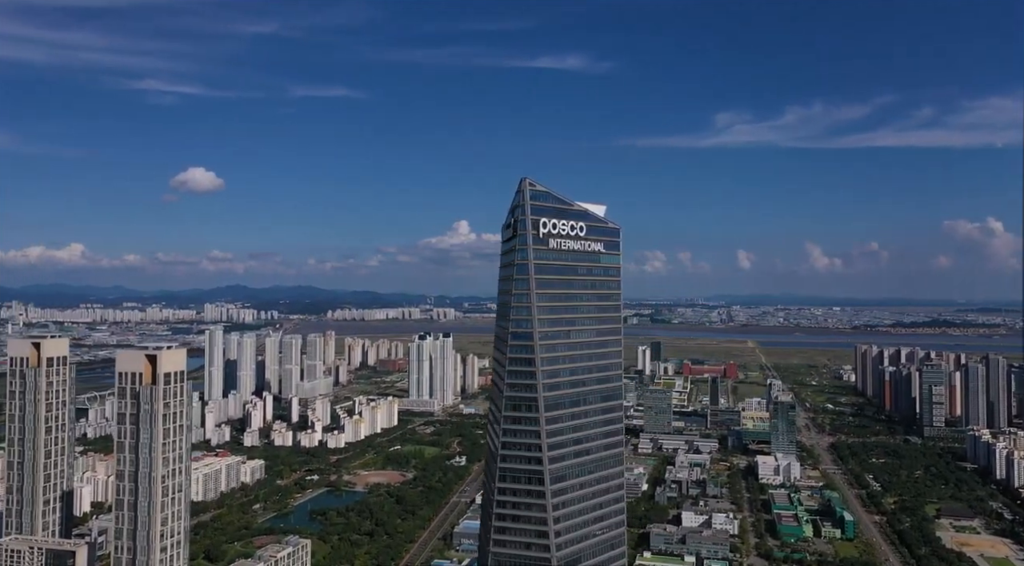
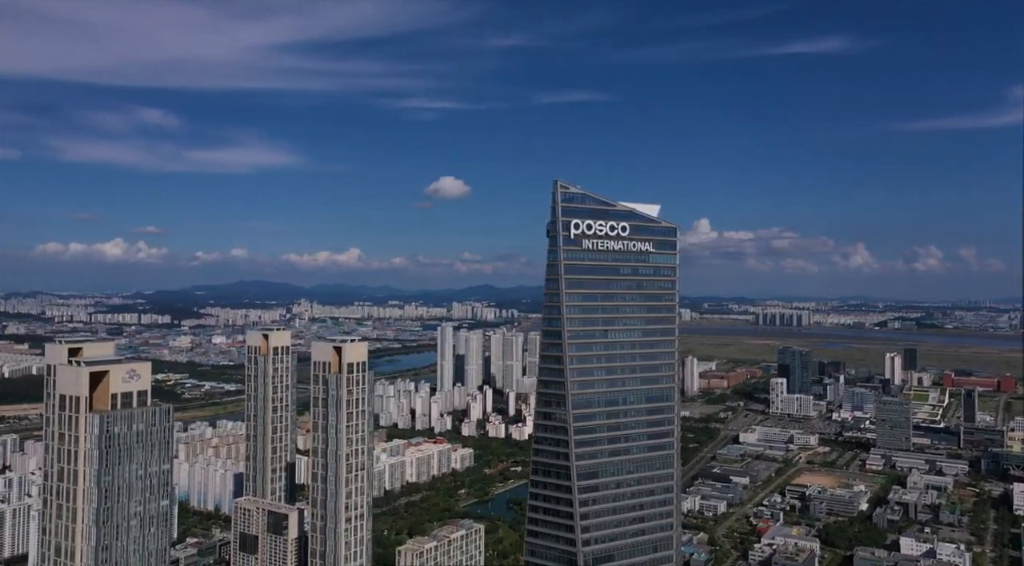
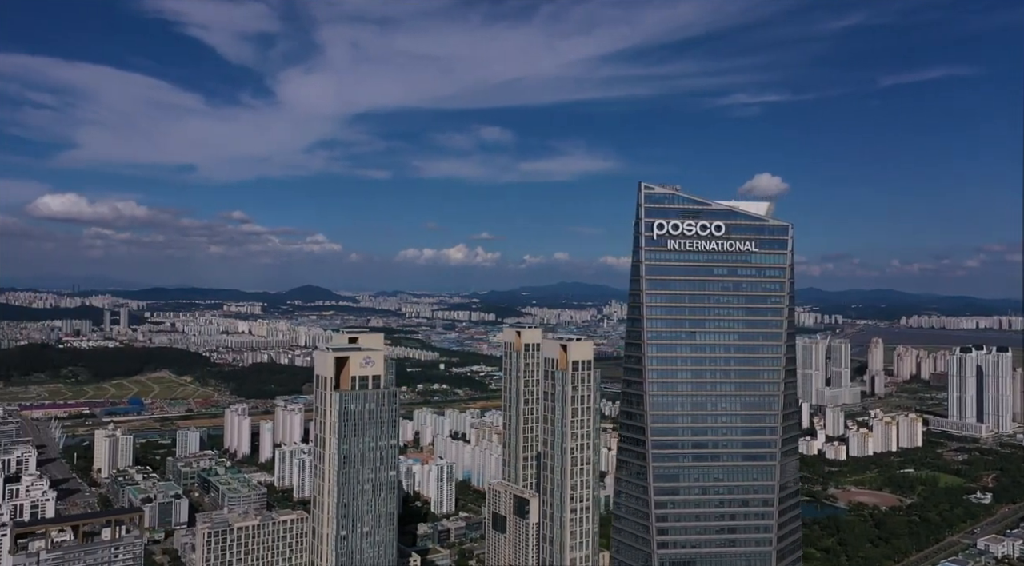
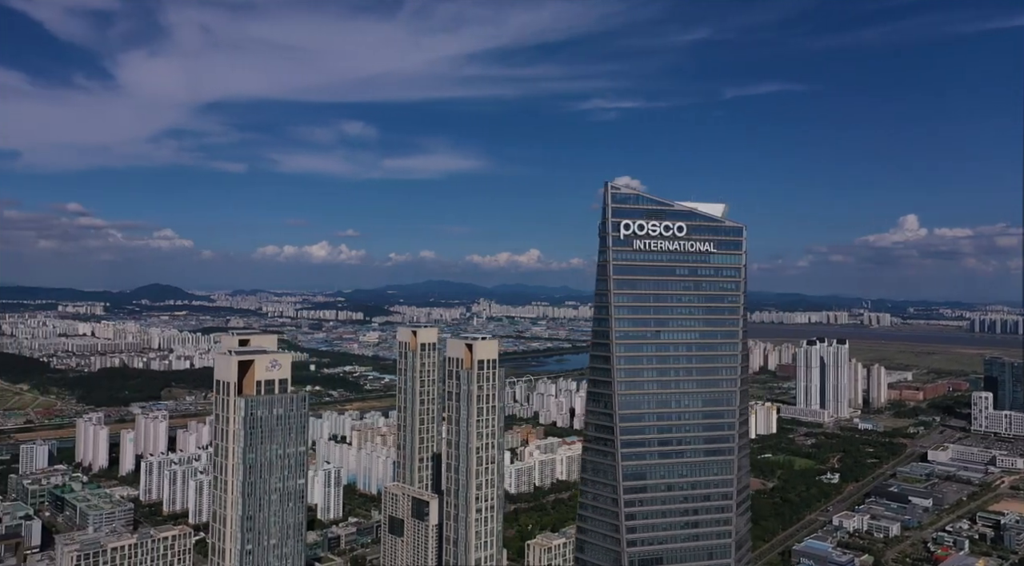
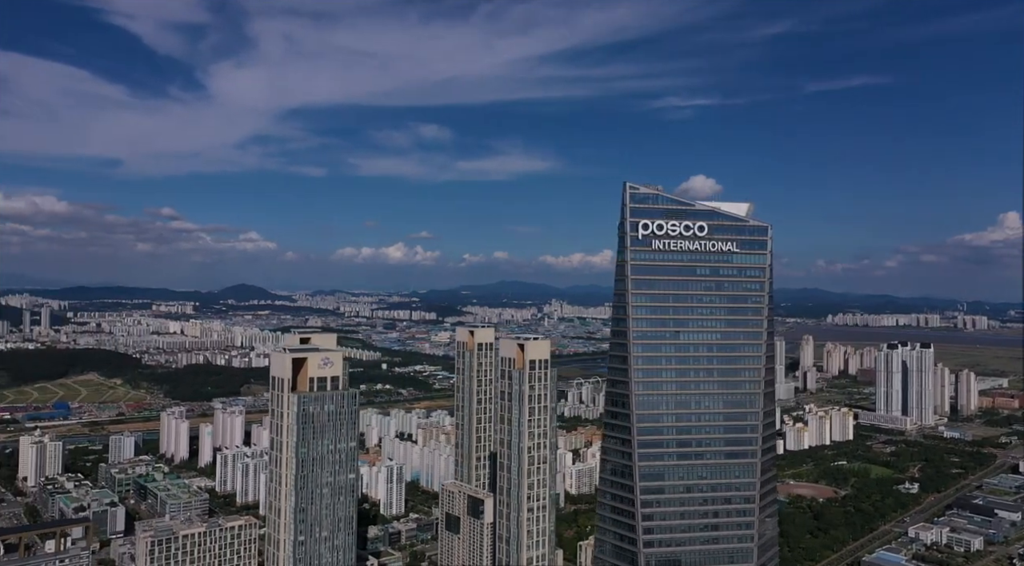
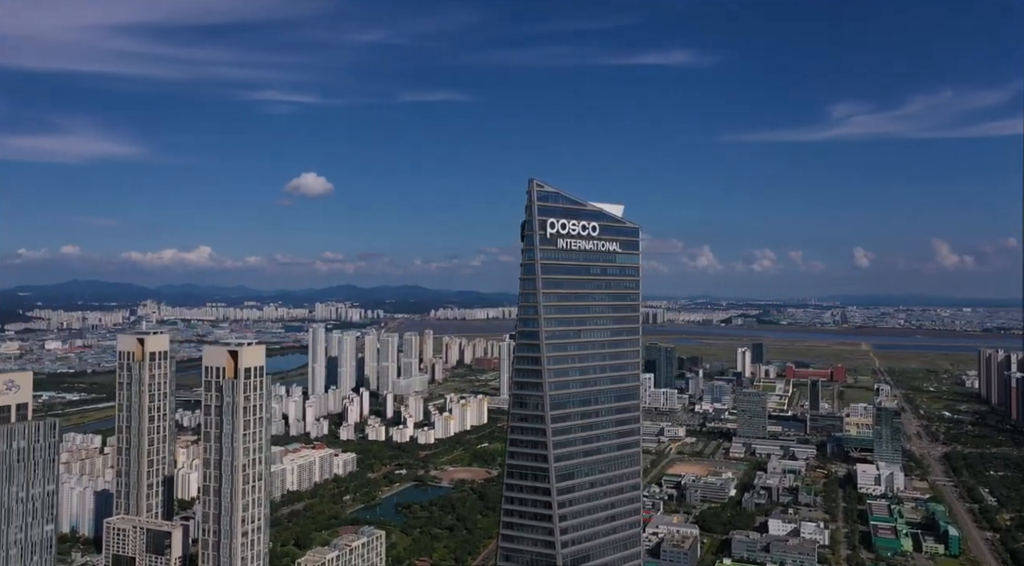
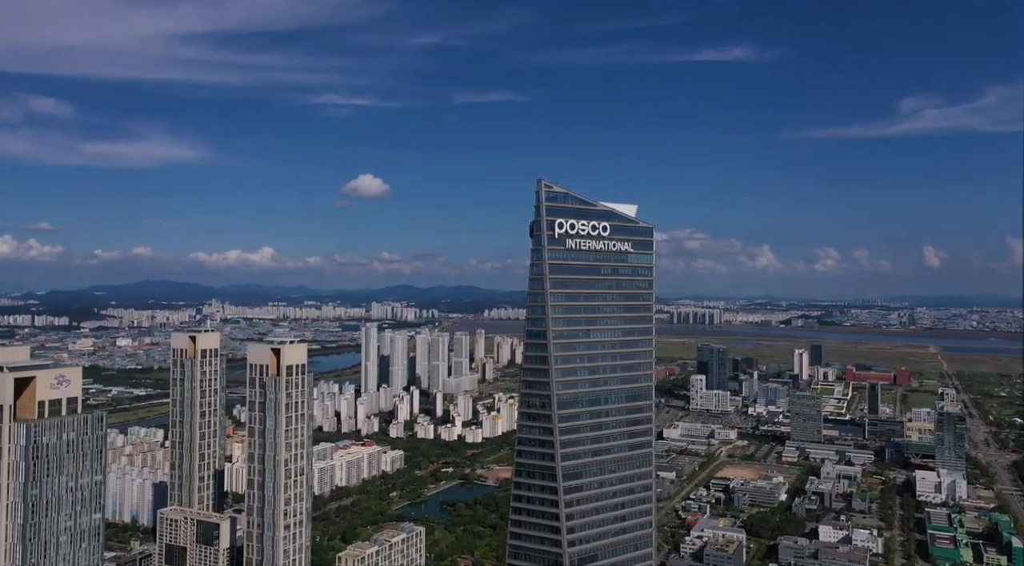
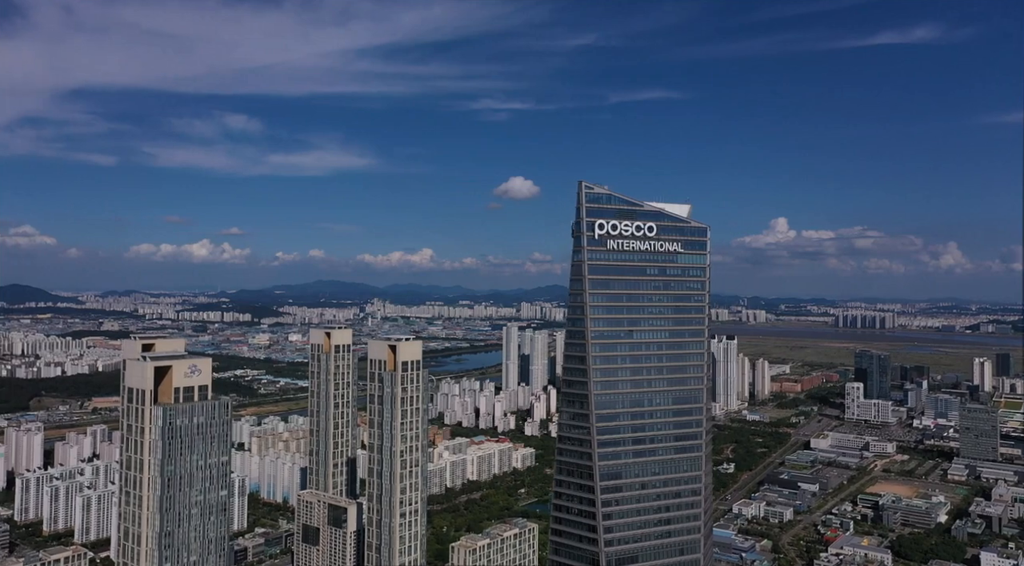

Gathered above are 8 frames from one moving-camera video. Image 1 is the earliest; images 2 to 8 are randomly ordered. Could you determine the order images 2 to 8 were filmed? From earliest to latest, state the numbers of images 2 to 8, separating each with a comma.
6, 7, 2, 8, 4, 5, 3
